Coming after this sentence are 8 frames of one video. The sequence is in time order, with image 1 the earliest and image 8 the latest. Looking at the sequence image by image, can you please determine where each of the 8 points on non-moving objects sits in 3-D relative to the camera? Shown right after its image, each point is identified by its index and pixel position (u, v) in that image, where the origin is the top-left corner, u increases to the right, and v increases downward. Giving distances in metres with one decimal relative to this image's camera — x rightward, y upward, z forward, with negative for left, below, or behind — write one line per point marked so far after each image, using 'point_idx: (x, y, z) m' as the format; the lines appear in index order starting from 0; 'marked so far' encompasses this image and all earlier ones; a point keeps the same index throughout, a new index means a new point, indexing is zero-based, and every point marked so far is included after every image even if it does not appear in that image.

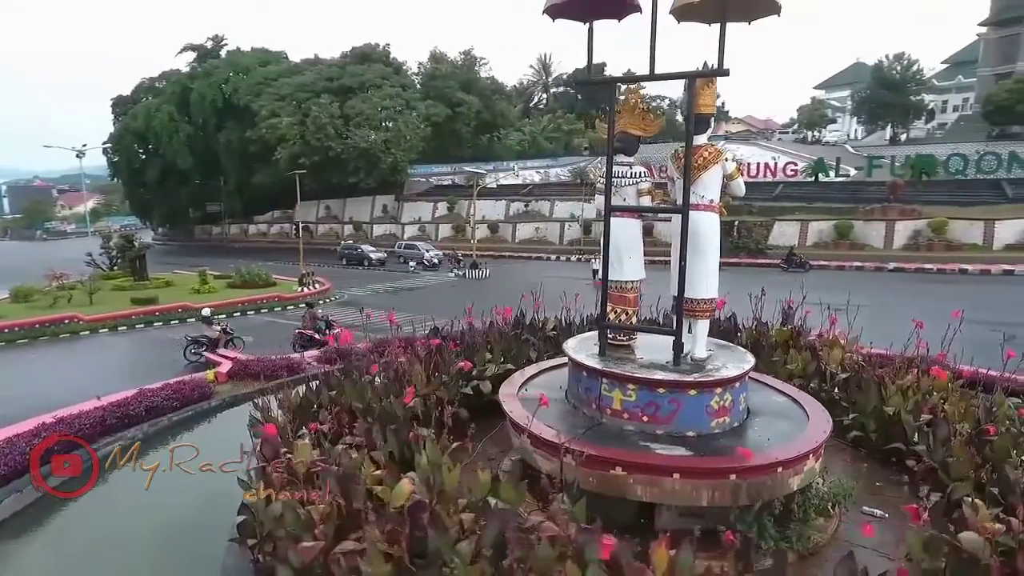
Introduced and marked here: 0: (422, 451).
0: (-0.5, -1.1, +4.0) m
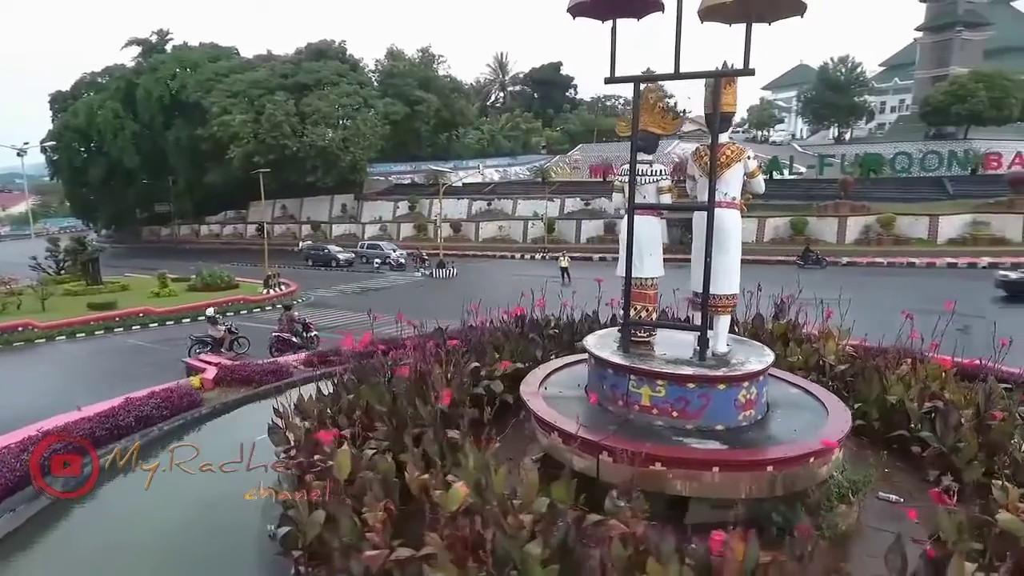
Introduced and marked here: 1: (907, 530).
0: (-0.3, -1.1, +3.9) m
1: (+2.7, -1.6, +4.3) m
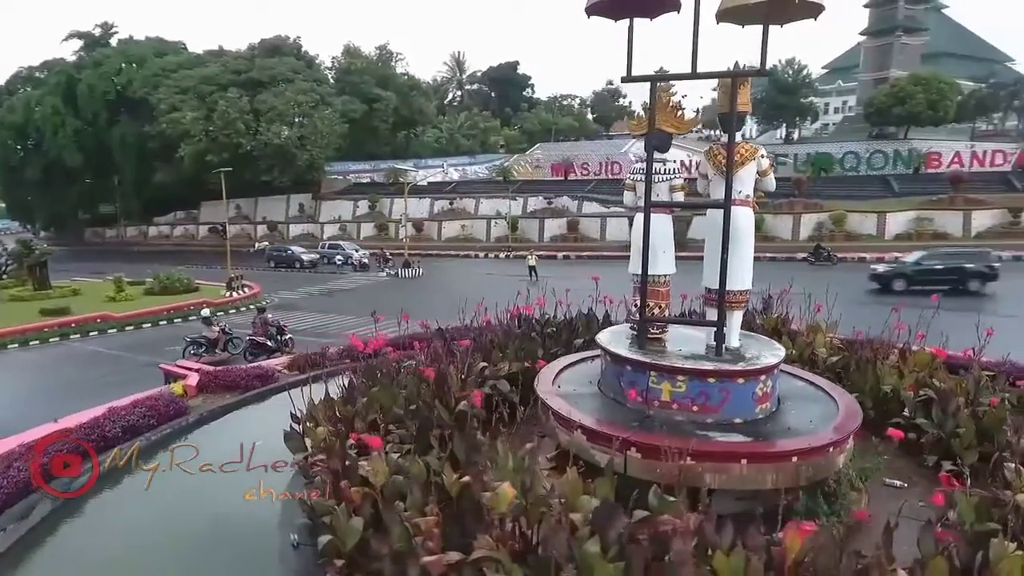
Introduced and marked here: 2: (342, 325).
0: (-0.1, -1.1, +3.9) m
1: (+2.9, -1.6, +4.5) m
2: (-3.9, -0.9, +14.7) m
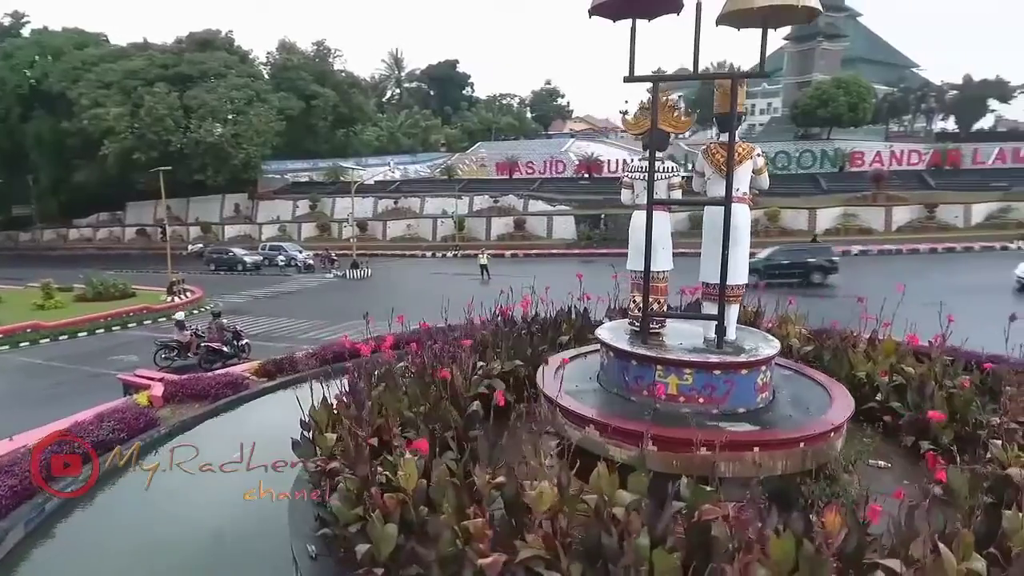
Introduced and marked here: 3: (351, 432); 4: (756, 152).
0: (+0.1, -1.1, +3.9) m
1: (+3.0, -1.5, +4.8) m
2: (-4.8, -0.9, +14.2) m
3: (-1.1, -1.0, +4.4) m
4: (+1.9, +1.1, +4.9) m
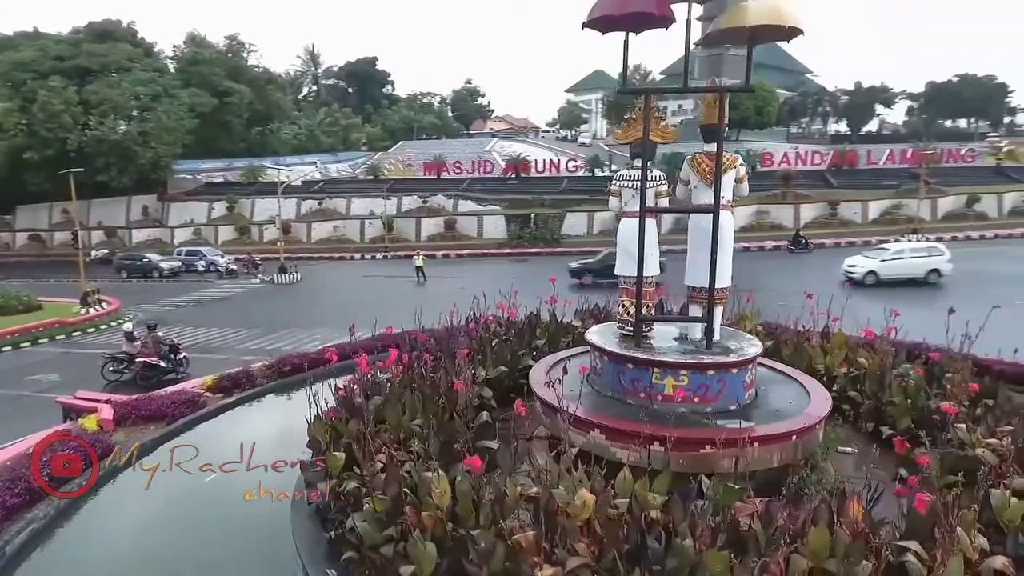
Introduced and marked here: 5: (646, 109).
0: (+0.2, -1.1, +3.9) m
1: (+3.0, -1.5, +5.2) m
2: (-5.9, -1.1, +13.6) m
3: (-1.0, -1.1, +4.3) m
4: (+1.8, +1.0, +5.2) m
5: (+1.0, +1.4, +5.0) m
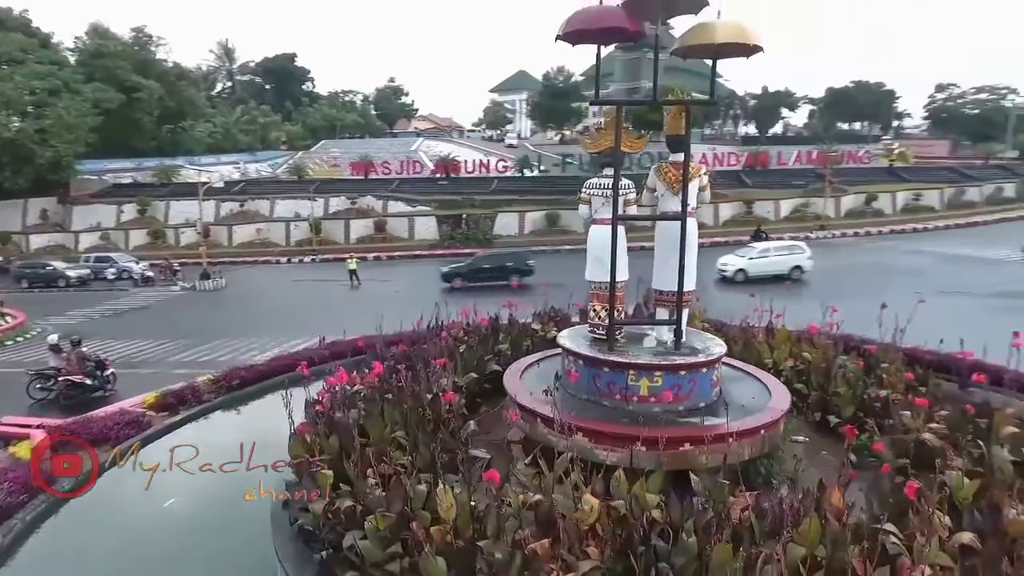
0: (+0.2, -1.2, +4.0) m
1: (+2.8, -1.5, +5.6) m
2: (-7.1, -1.3, +12.9) m
3: (-1.1, -1.2, +4.3) m
4: (+1.6, +1.0, +5.4) m
5: (+0.8, +1.4, +5.1) m
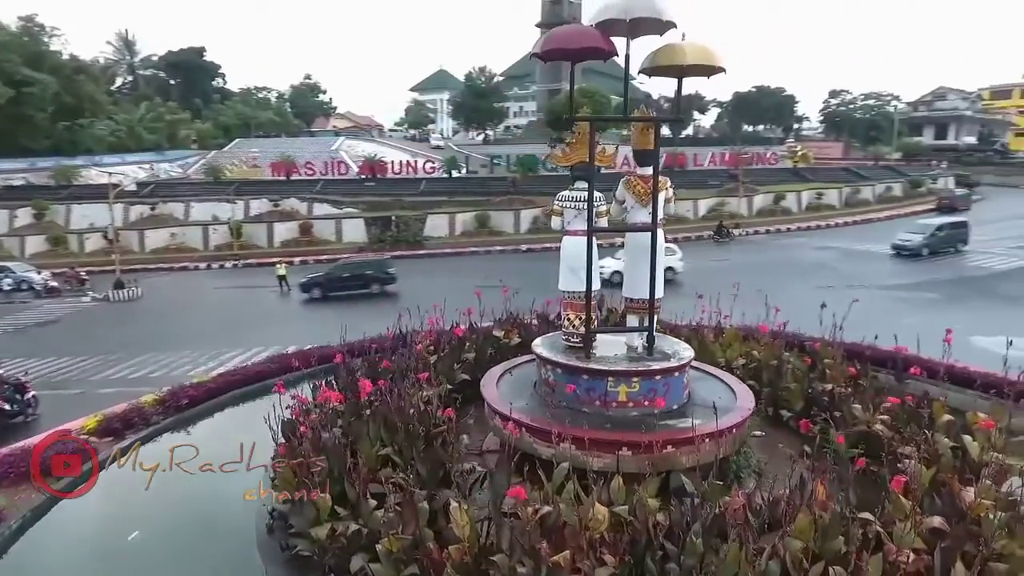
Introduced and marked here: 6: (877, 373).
0: (+0.2, -1.3, +4.1) m
1: (+2.6, -1.6, +6.0) m
2: (-8.1, -1.5, +12.0) m
3: (-1.1, -1.3, +4.2) m
4: (+1.4, +0.9, +5.7) m
5: (+0.6, +1.3, +5.3) m
6: (+3.9, -0.9, +6.8) m
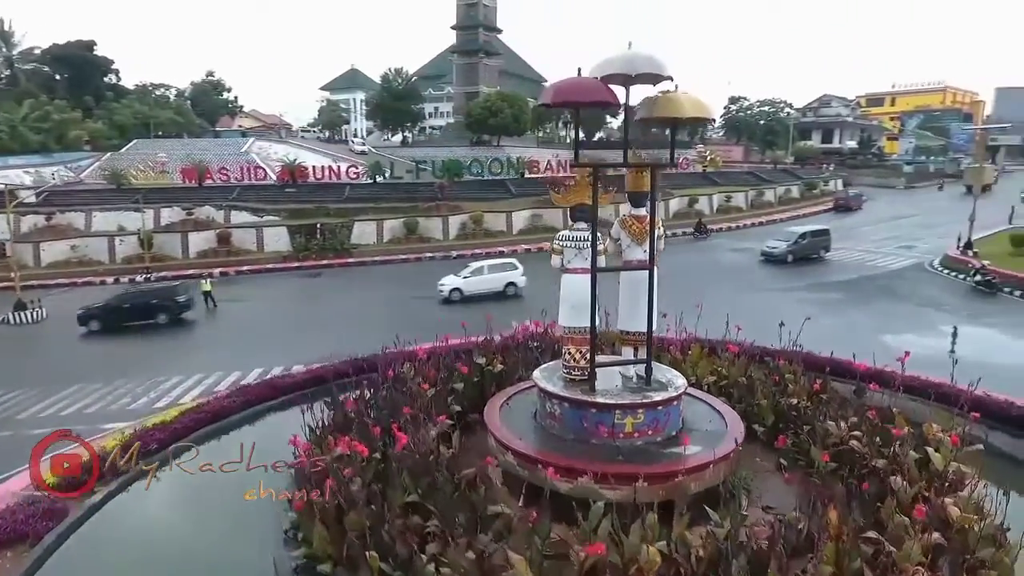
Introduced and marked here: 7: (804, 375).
0: (+0.5, -1.6, +4.3) m
1: (+2.6, -1.8, +6.5) m
2: (-8.8, -2.1, +11.0) m
3: (-0.8, -1.7, +4.2) m
4: (+1.4, +0.6, +6.0) m
5: (+0.7, +1.0, +5.6) m
6: (+3.8, -1.2, +7.5) m
7: (+3.5, -1.1, +7.8) m
